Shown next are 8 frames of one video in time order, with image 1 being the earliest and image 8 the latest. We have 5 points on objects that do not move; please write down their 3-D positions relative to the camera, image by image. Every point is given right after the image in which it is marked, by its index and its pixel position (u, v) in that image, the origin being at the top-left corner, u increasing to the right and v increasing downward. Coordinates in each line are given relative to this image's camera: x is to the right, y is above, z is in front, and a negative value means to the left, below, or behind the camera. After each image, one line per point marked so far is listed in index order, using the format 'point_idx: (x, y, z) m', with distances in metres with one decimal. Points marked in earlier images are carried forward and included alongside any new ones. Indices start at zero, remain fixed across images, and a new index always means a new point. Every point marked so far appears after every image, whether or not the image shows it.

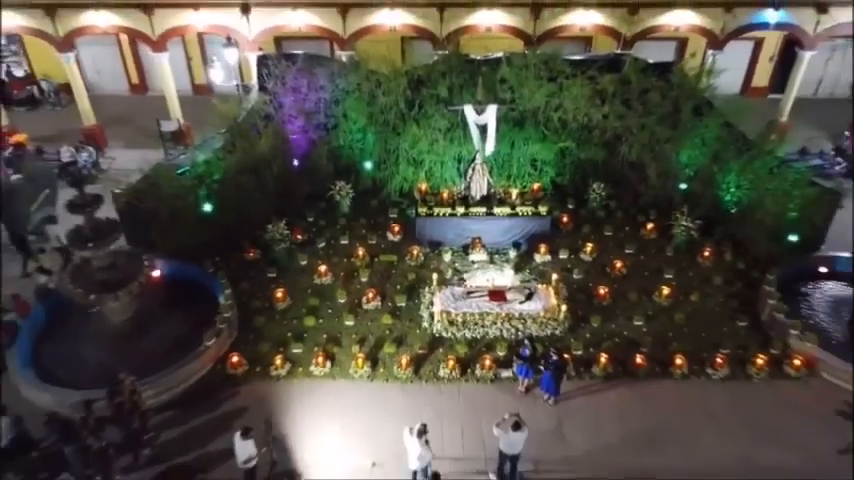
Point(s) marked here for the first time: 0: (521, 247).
0: (+1.4, -0.1, +14.2) m
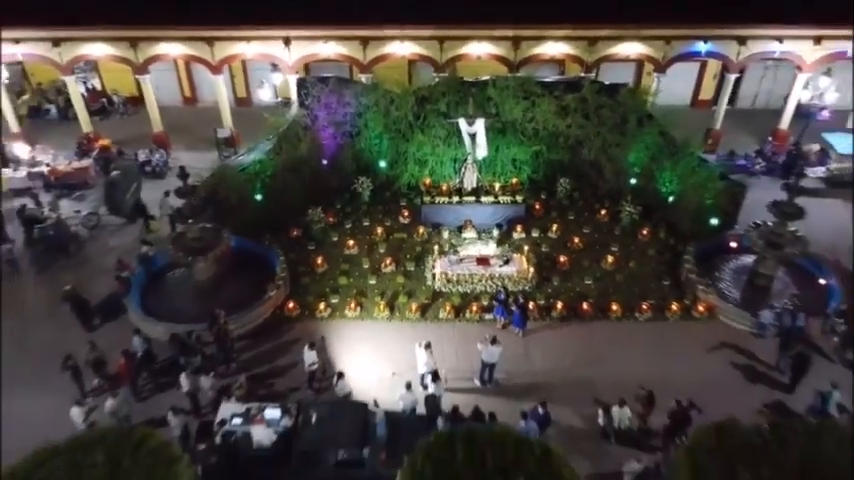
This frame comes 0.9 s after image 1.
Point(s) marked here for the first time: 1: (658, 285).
0: (+1.5, +0.2, +18.6) m
1: (+4.2, -0.8, +17.1) m
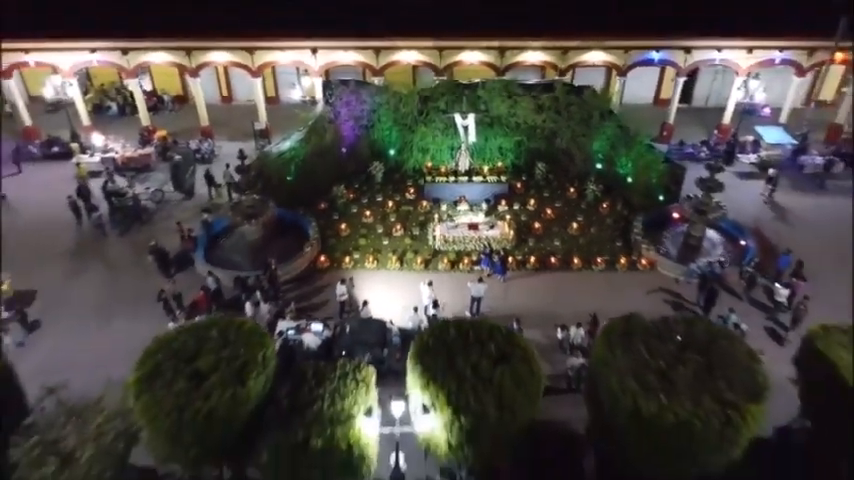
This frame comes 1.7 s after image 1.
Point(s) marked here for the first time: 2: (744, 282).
0: (+1.5, +0.9, +23.1) m
1: (+4.3, -0.1, +21.6) m
2: (+6.6, -0.9, +19.5) m
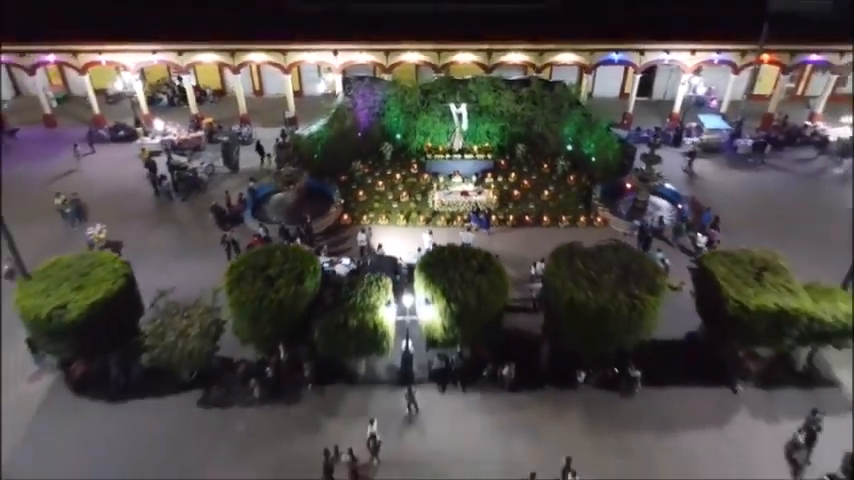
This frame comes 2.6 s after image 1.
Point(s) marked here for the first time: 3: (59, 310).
0: (+1.5, +2.0, +28.5) m
1: (+4.3, +0.9, +27.1) m
2: (+6.7, +0.2, +25.0) m
3: (-6.7, -1.3, +17.1) m
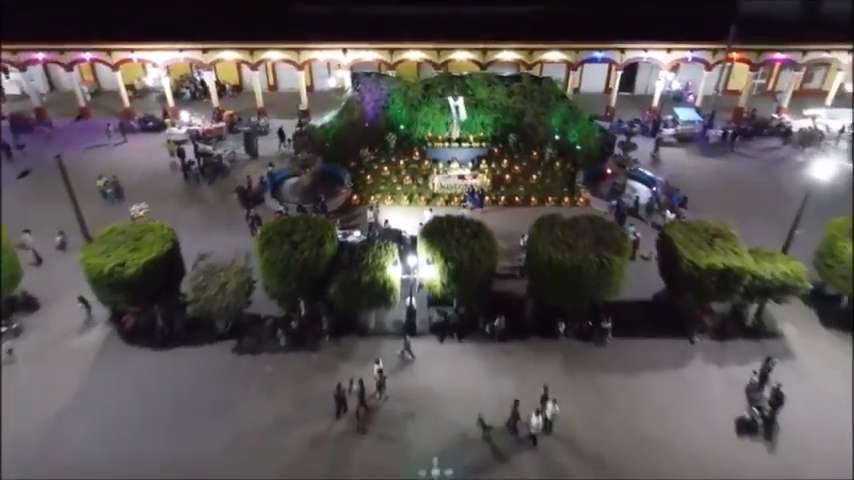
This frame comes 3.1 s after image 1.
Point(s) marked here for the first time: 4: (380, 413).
0: (+1.6, +2.7, +31.7) m
1: (+4.3, +1.6, +30.2) m
2: (+6.7, +0.9, +28.2) m
3: (-6.7, -0.6, +20.3) m
4: (-1.1, -3.7, +19.9) m
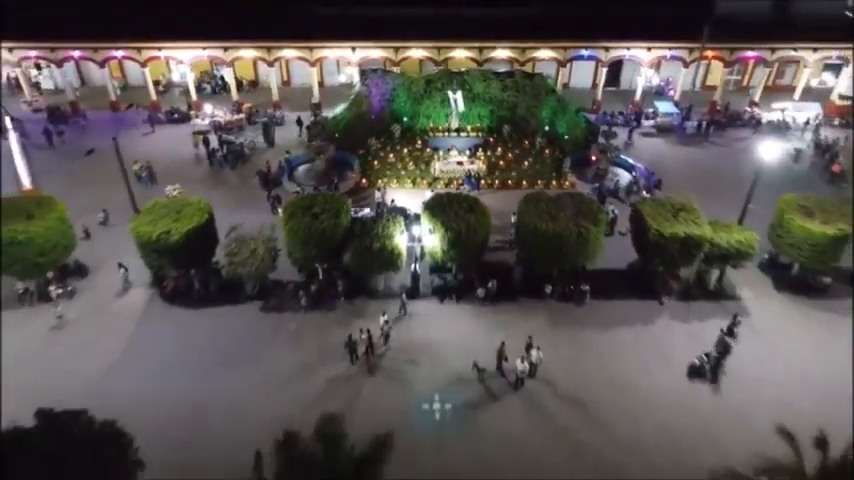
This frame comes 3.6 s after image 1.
0: (+1.6, +3.4, +35.0) m
1: (+4.4, +2.4, +33.5) m
2: (+6.7, +1.6, +31.4) m
3: (-6.6, +0.1, +23.5) m
4: (-1.0, -3.0, +23.2) m
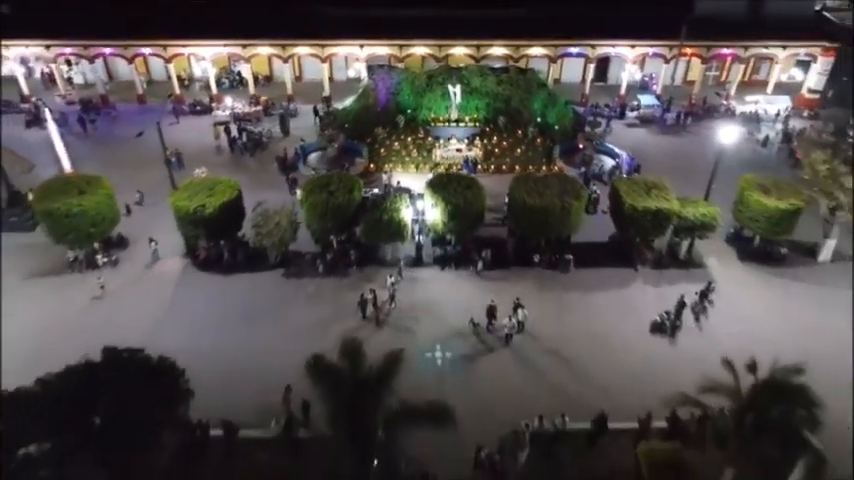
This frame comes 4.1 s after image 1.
0: (+1.7, +4.2, +38.3) m
1: (+4.5, +3.1, +36.8) m
2: (+6.8, +2.4, +34.8) m
3: (-6.6, +0.9, +26.9) m
4: (-0.9, -2.2, +26.5) m
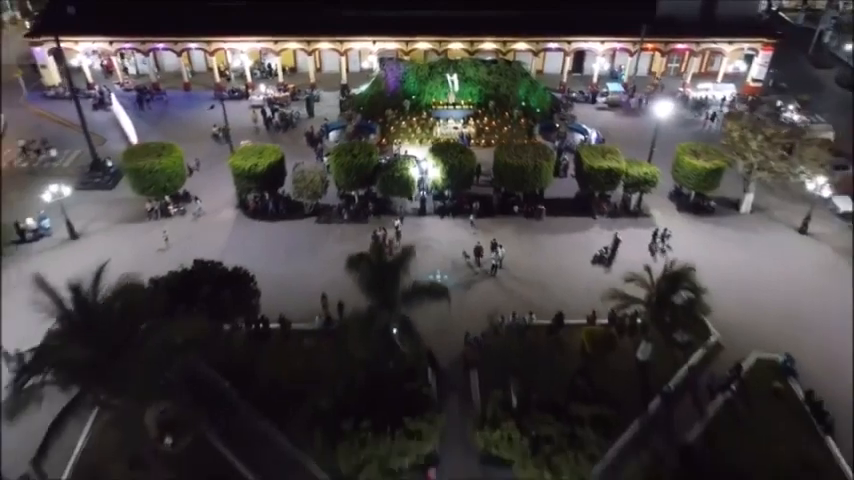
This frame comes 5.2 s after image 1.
0: (+1.8, +6.0, +45.9) m
1: (+4.6, +4.9, +44.4) m
2: (+6.9, +4.2, +42.3) m
3: (-6.5, +2.7, +34.5) m
4: (-0.9, -0.4, +34.1) m
